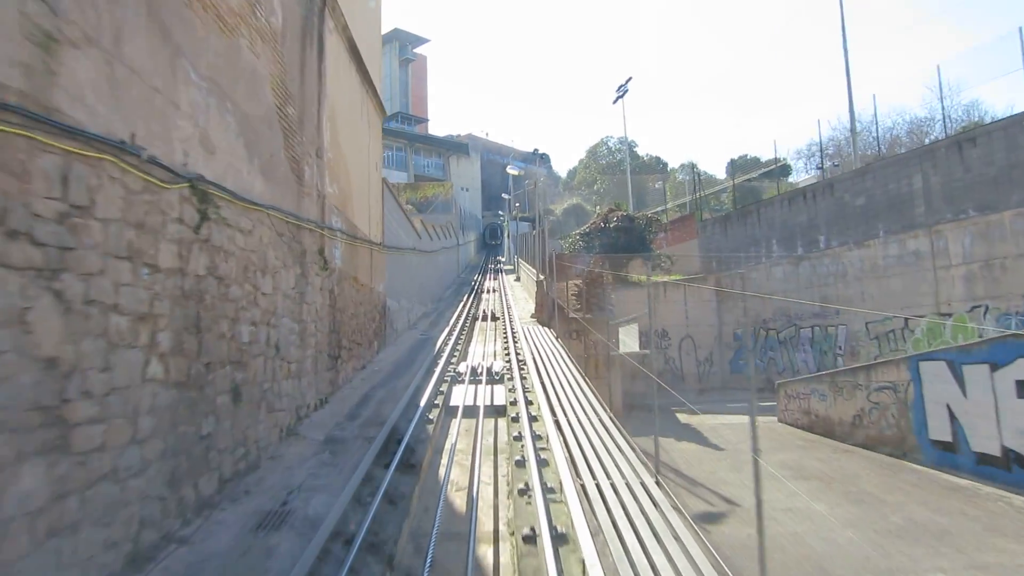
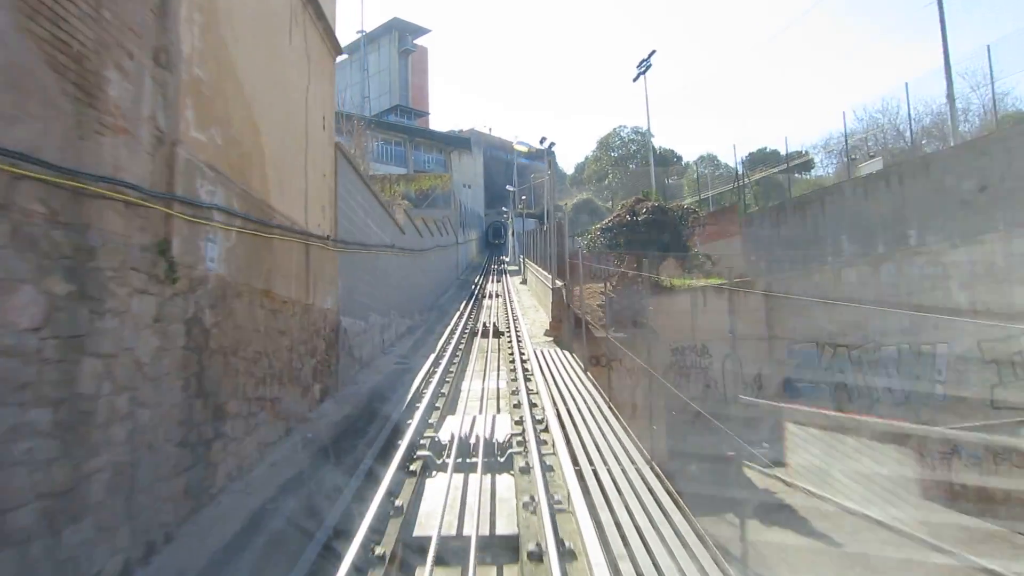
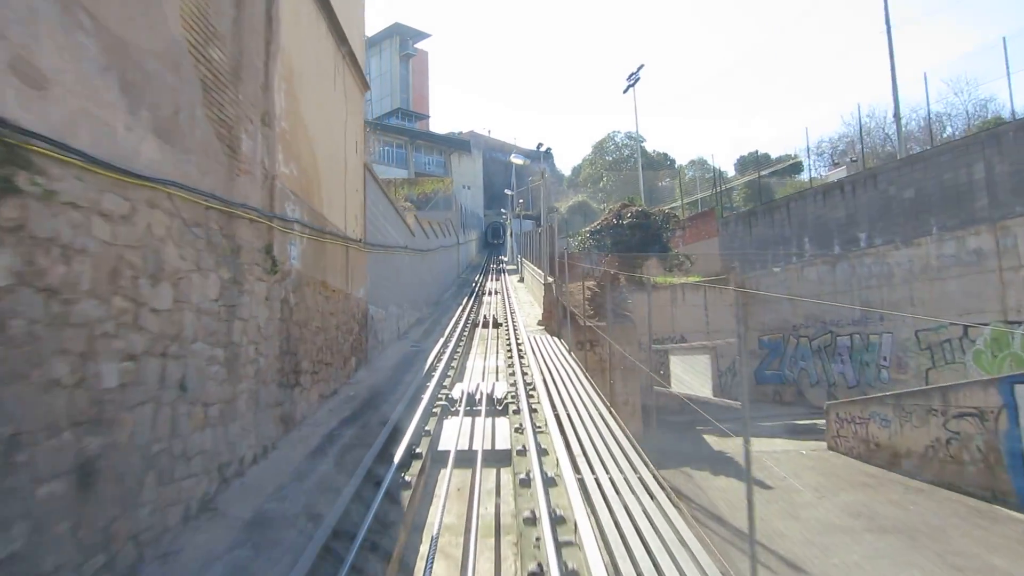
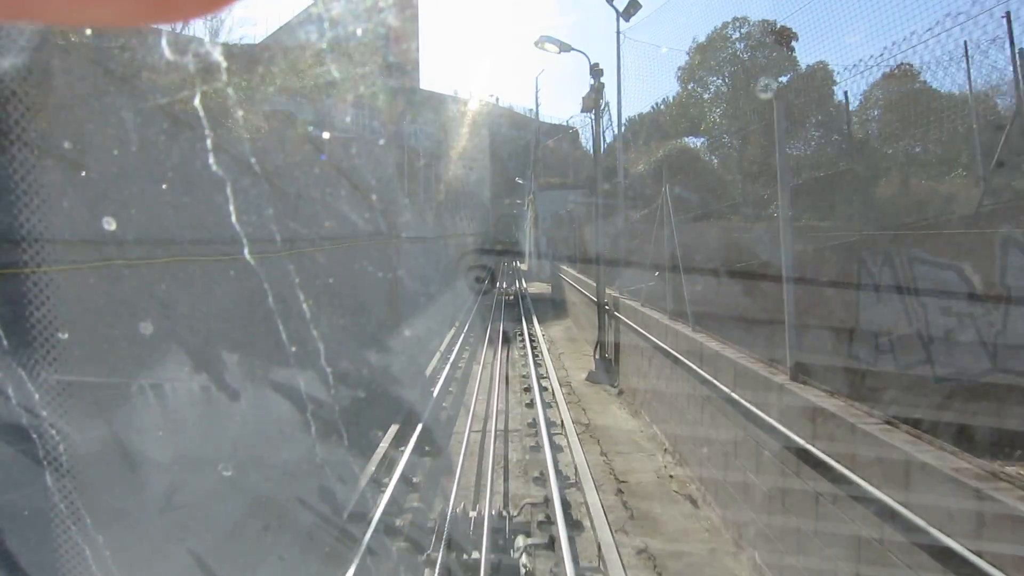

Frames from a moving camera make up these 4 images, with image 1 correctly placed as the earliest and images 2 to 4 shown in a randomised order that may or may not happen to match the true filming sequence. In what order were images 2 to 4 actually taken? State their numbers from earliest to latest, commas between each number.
3, 2, 4
